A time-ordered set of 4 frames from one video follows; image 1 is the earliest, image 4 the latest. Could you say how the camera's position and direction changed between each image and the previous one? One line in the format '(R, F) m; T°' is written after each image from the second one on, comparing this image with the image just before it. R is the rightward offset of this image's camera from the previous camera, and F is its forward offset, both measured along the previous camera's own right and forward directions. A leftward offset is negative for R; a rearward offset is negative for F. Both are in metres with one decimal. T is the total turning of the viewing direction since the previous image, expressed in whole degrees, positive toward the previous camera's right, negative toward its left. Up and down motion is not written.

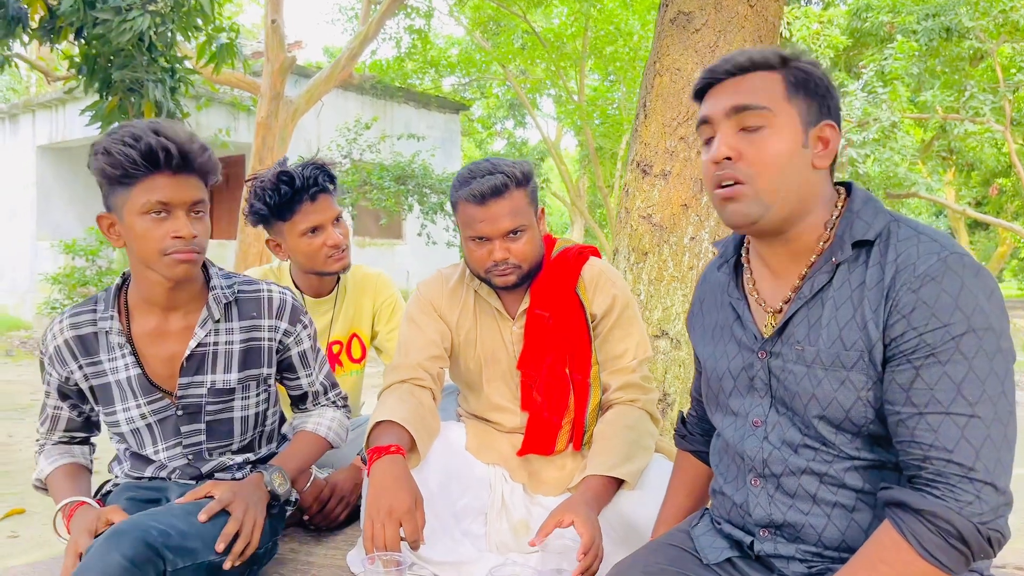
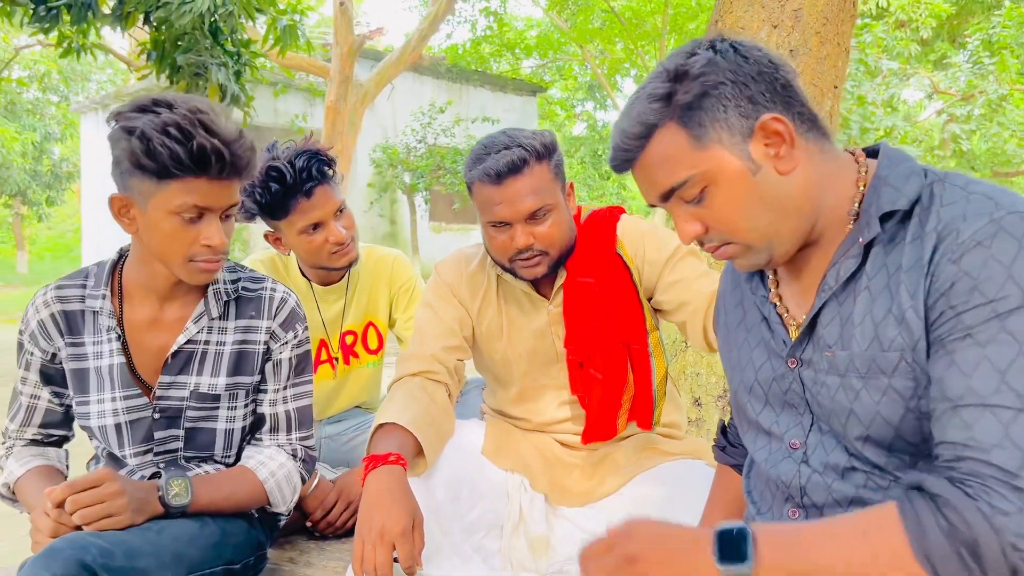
(+0.2, +0.4) m; -6°
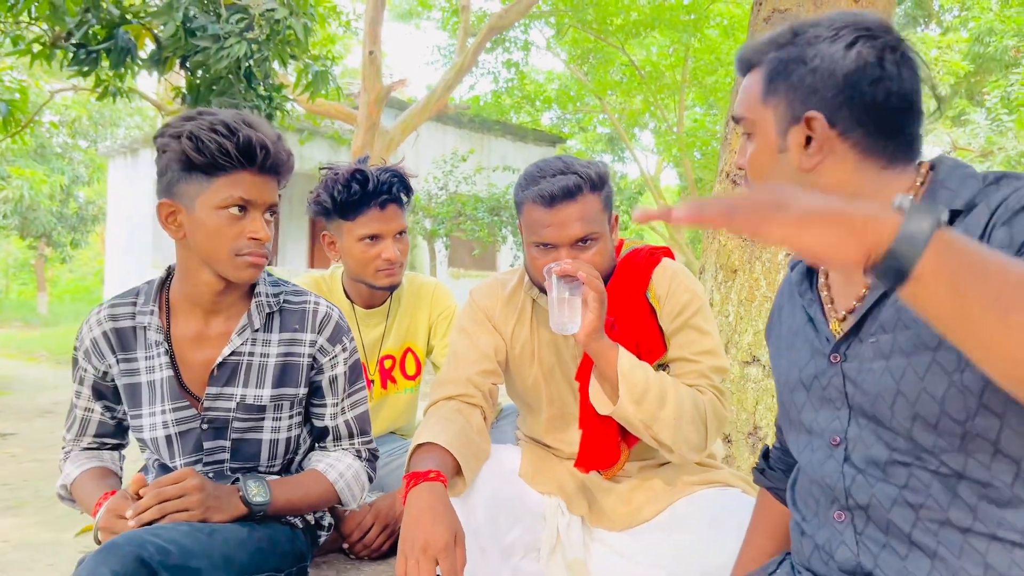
(-0.1, -0.1) m; -1°
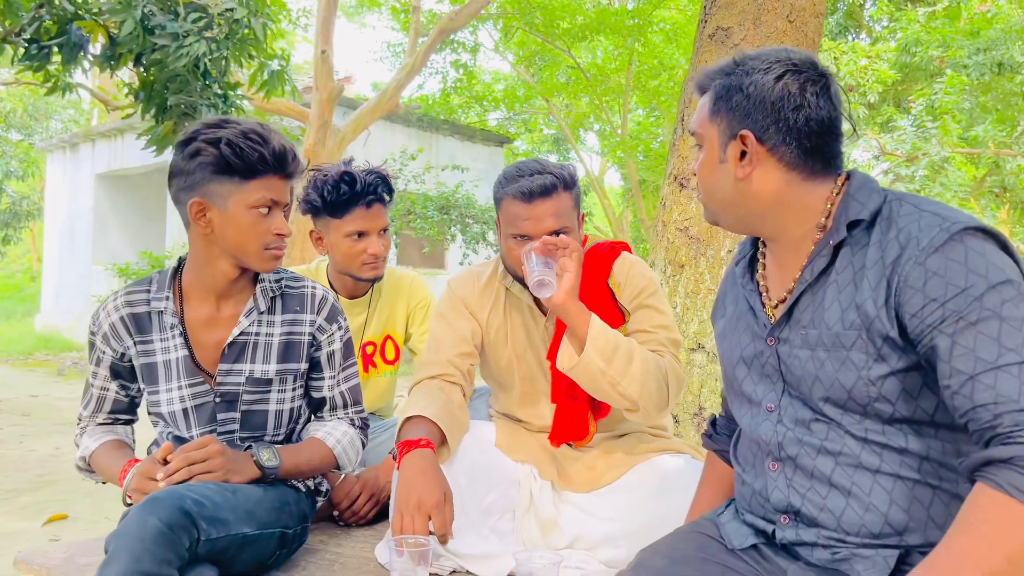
(-0.1, -0.3) m; +4°
